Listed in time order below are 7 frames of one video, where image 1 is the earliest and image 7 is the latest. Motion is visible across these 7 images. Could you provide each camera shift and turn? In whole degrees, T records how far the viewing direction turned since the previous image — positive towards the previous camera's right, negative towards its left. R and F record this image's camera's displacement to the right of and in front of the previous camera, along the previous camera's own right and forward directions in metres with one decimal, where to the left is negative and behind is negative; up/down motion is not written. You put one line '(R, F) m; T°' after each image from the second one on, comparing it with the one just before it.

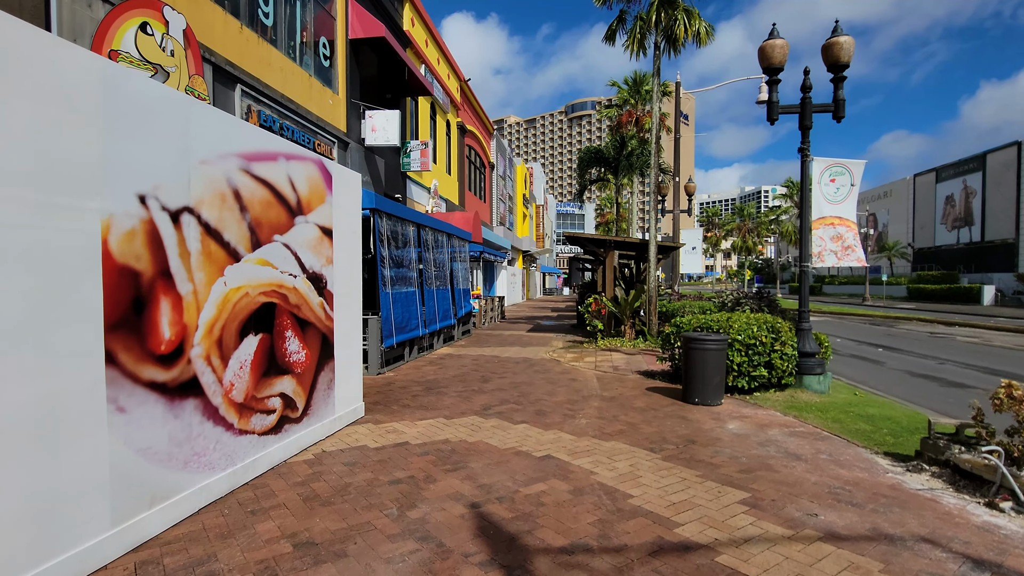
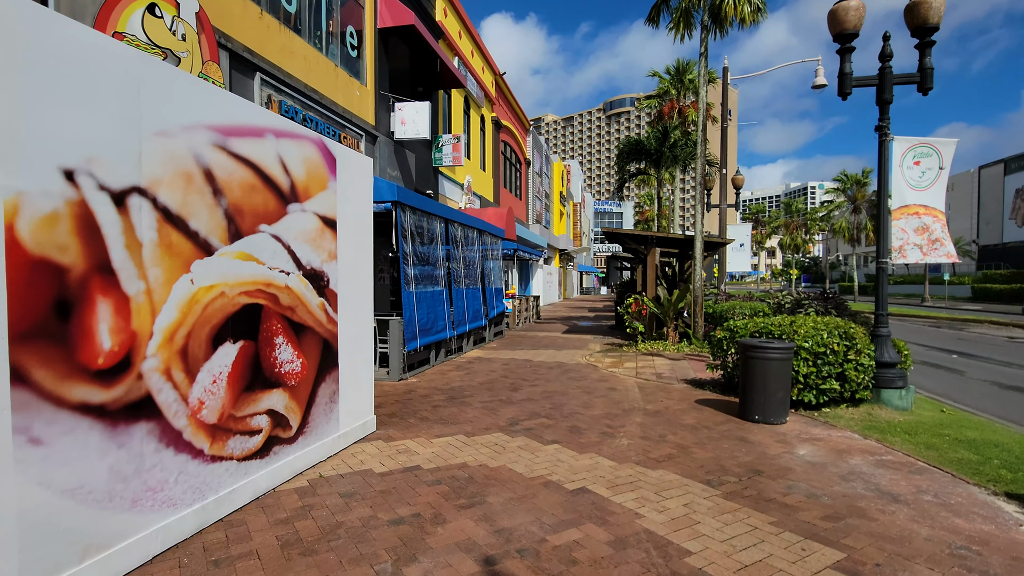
(+0.1, +0.8) m; -4°
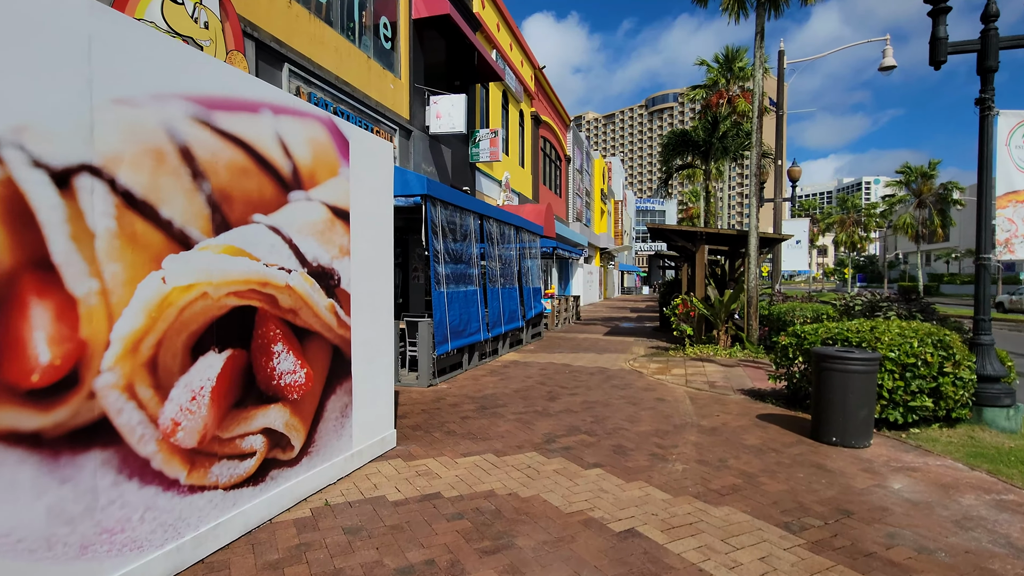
(0.0, +0.7) m; -4°
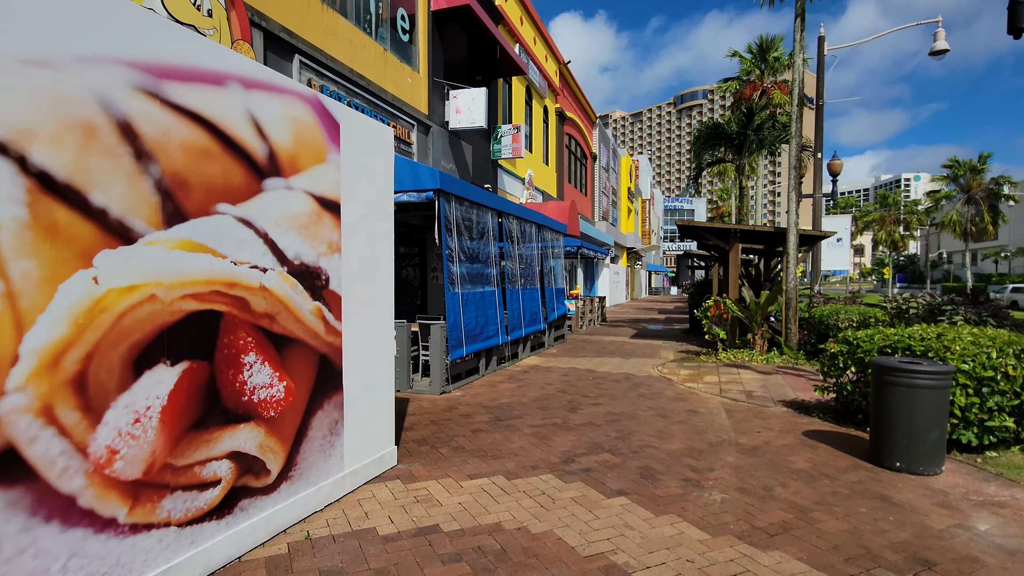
(+0.1, +0.6) m; -3°
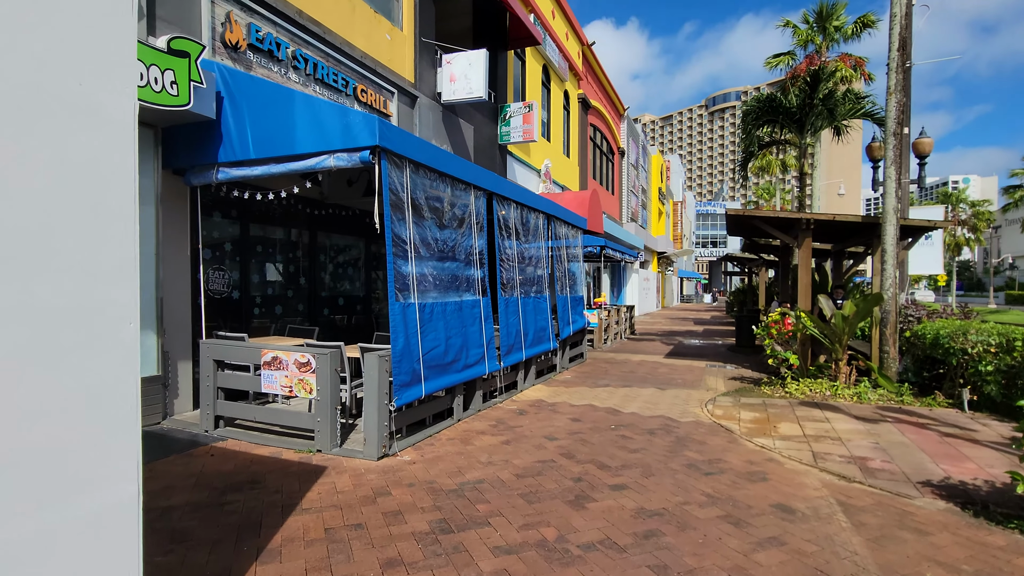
(+0.5, +2.8) m; -3°
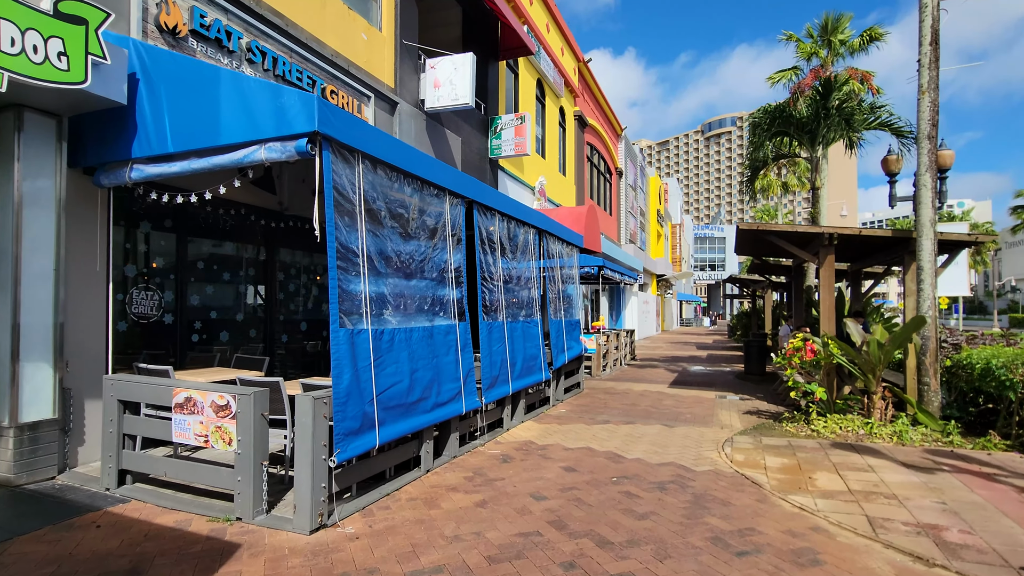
(+0.2, +1.1) m; 0°
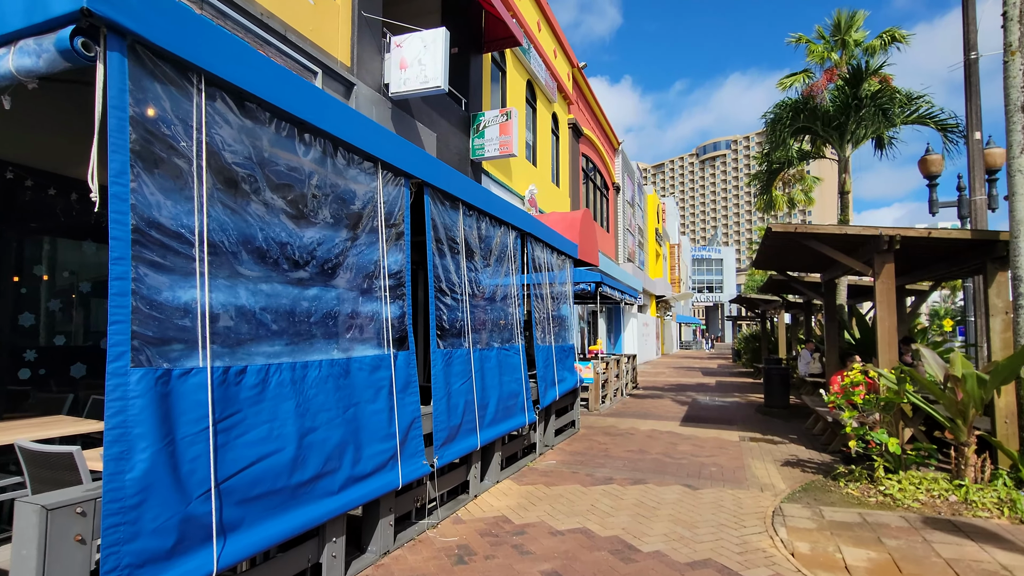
(+0.3, +1.9) m; 0°
